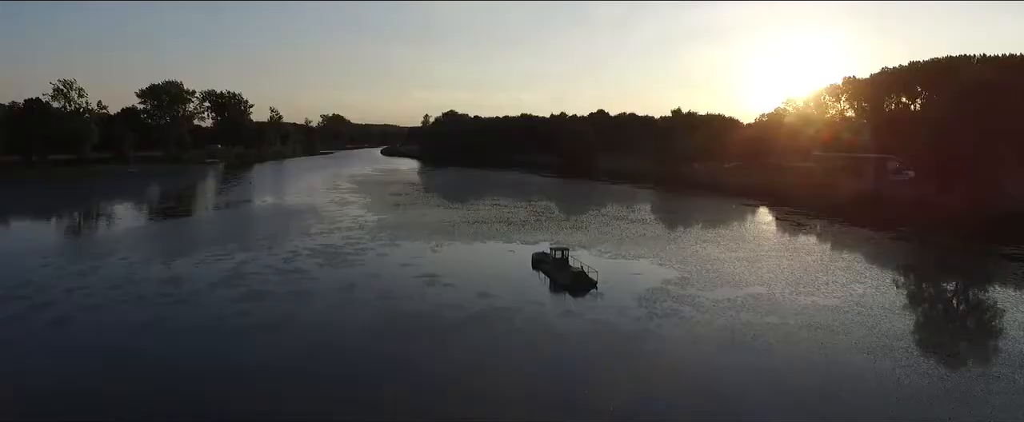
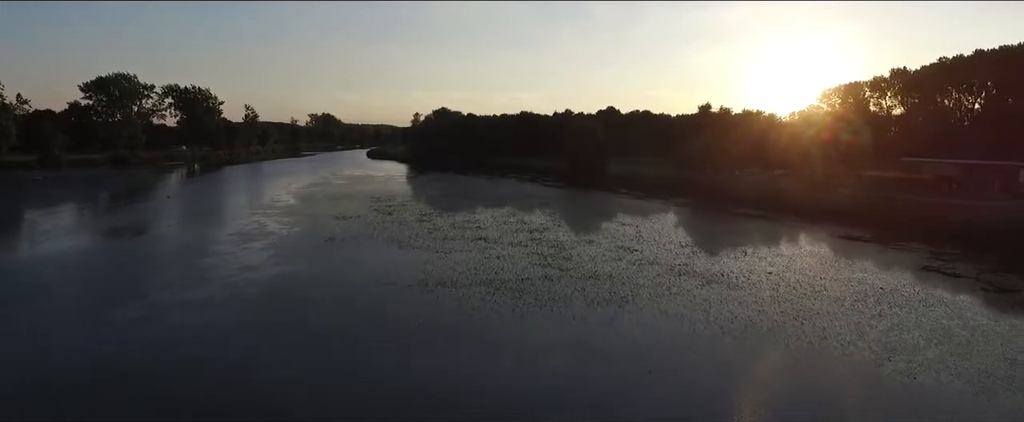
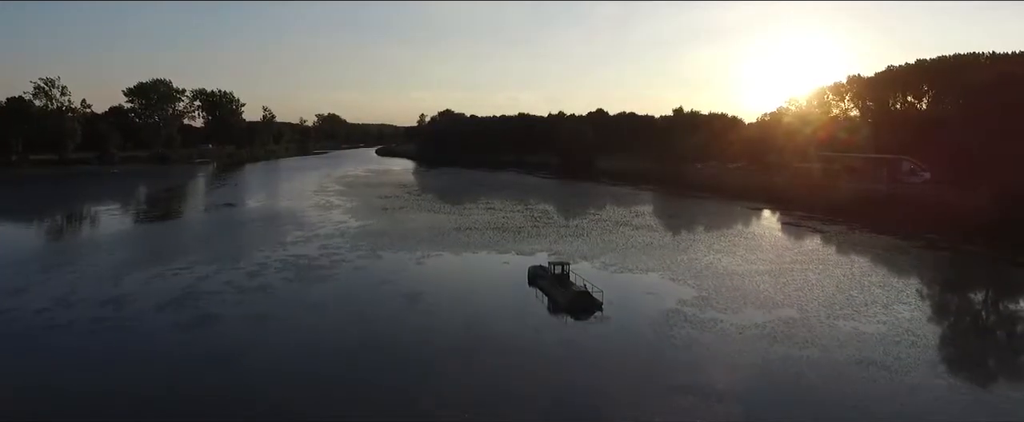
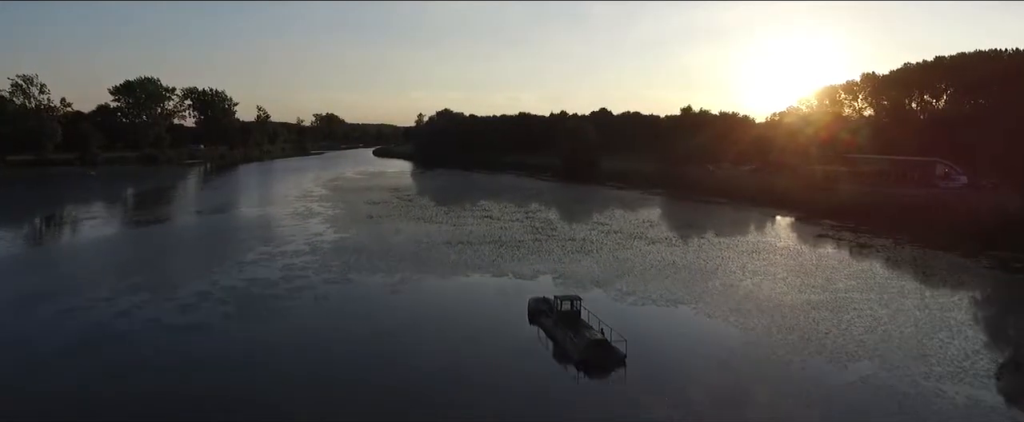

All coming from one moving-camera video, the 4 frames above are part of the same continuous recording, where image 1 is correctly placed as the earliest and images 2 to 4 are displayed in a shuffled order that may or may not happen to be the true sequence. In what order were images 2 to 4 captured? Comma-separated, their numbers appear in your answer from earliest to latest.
3, 4, 2
